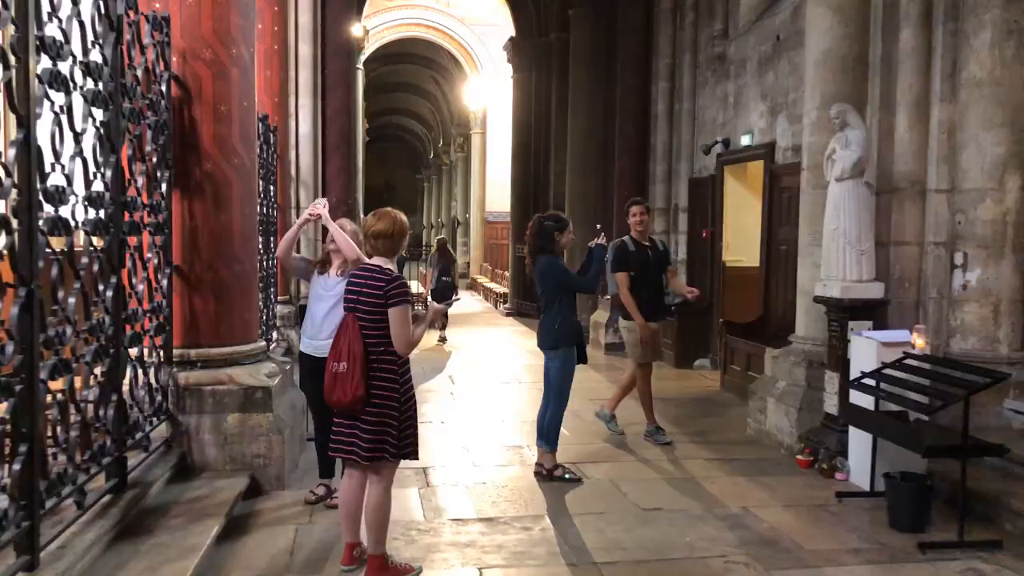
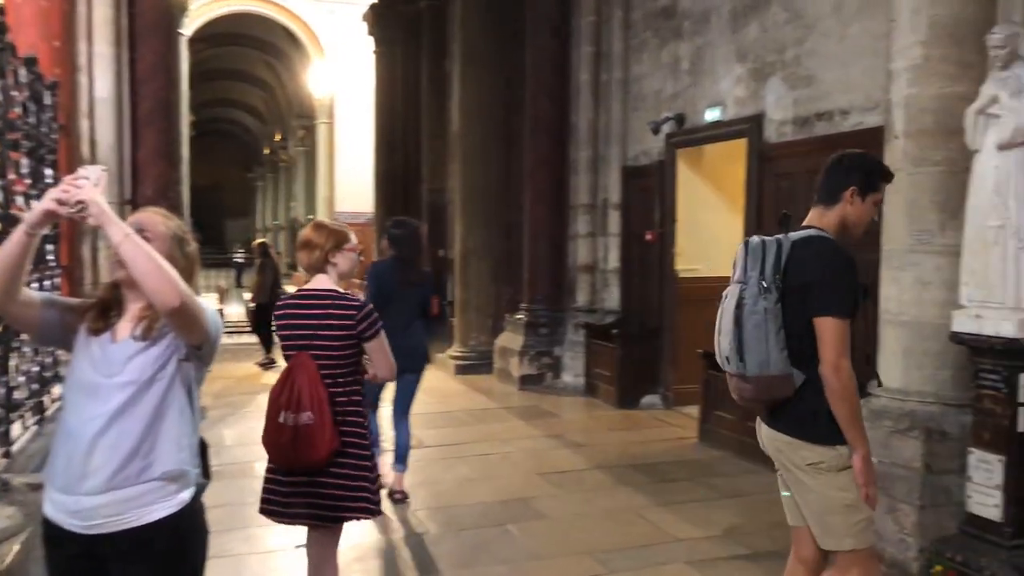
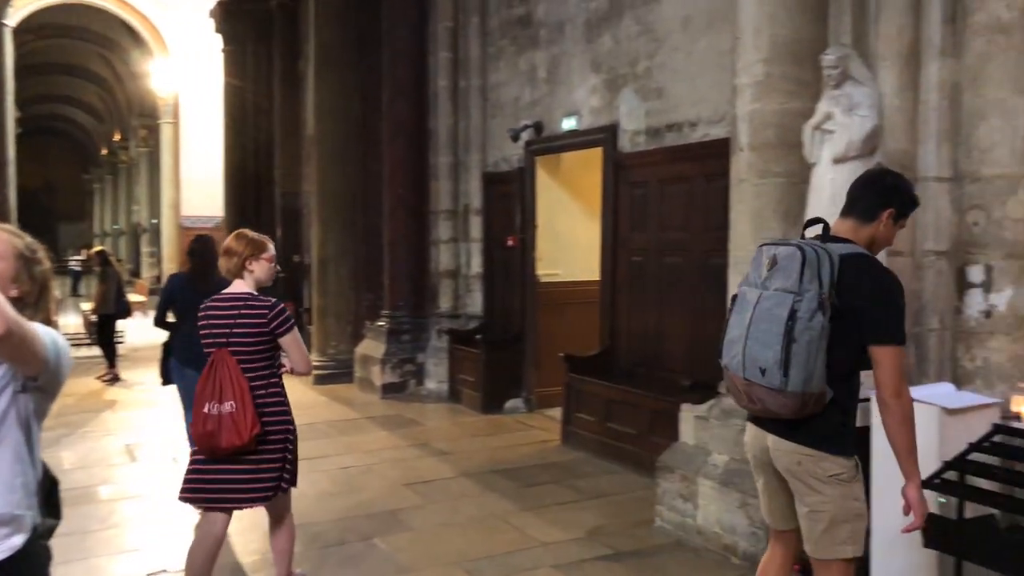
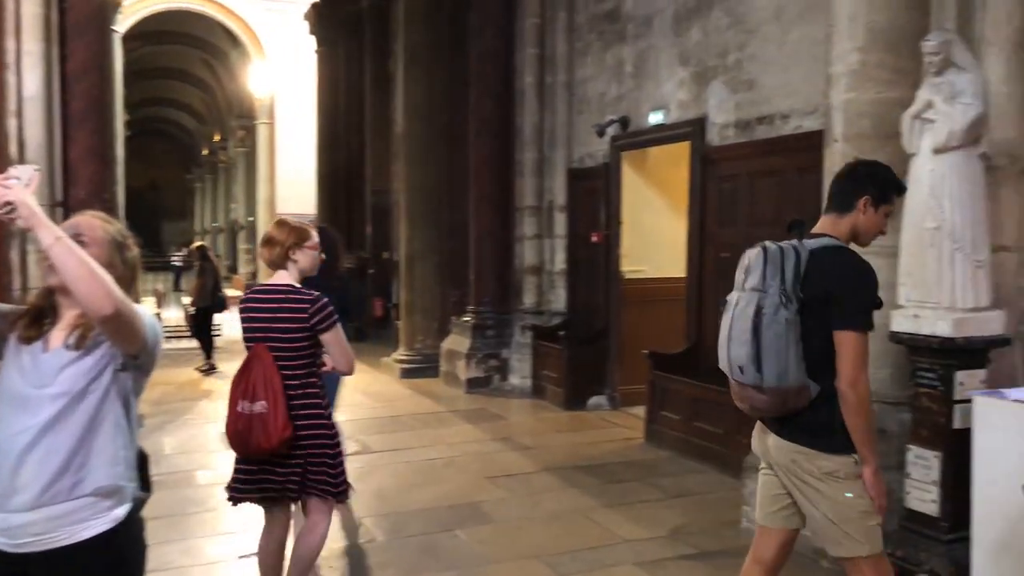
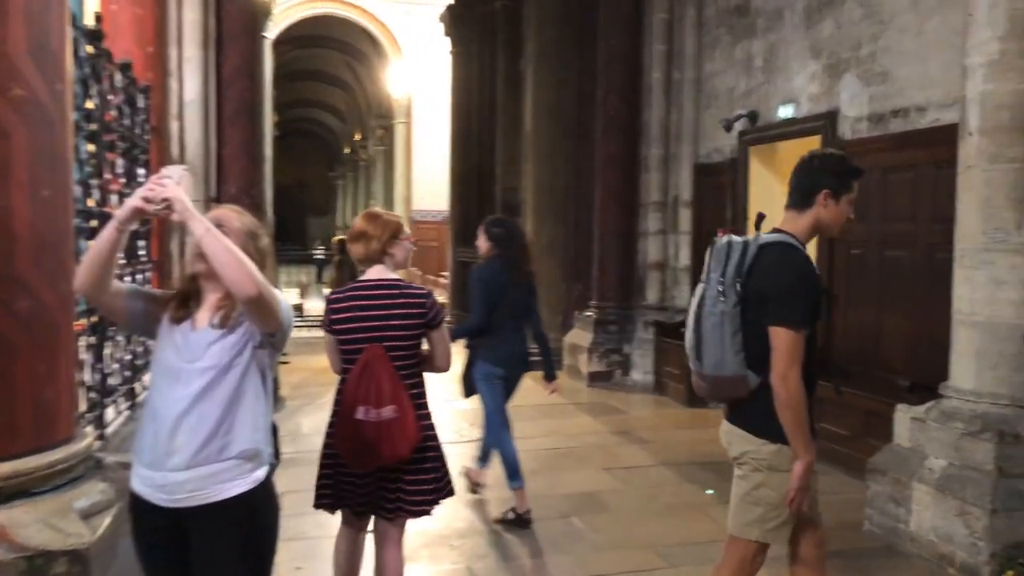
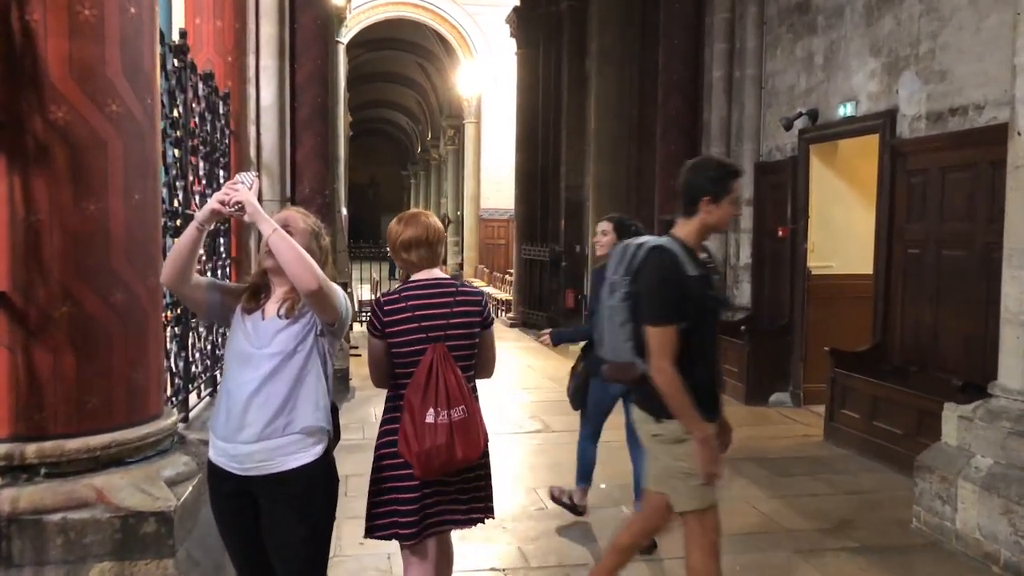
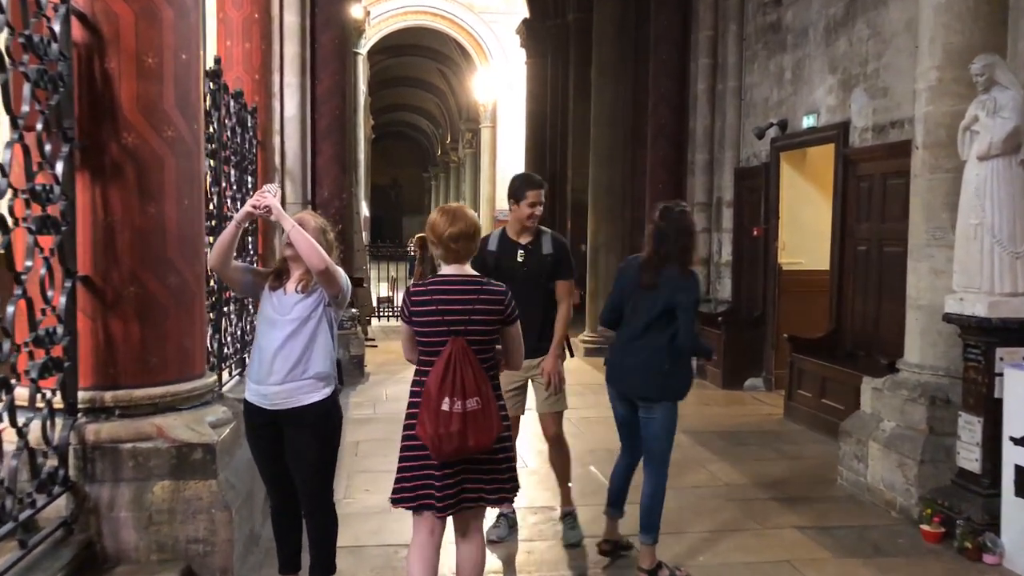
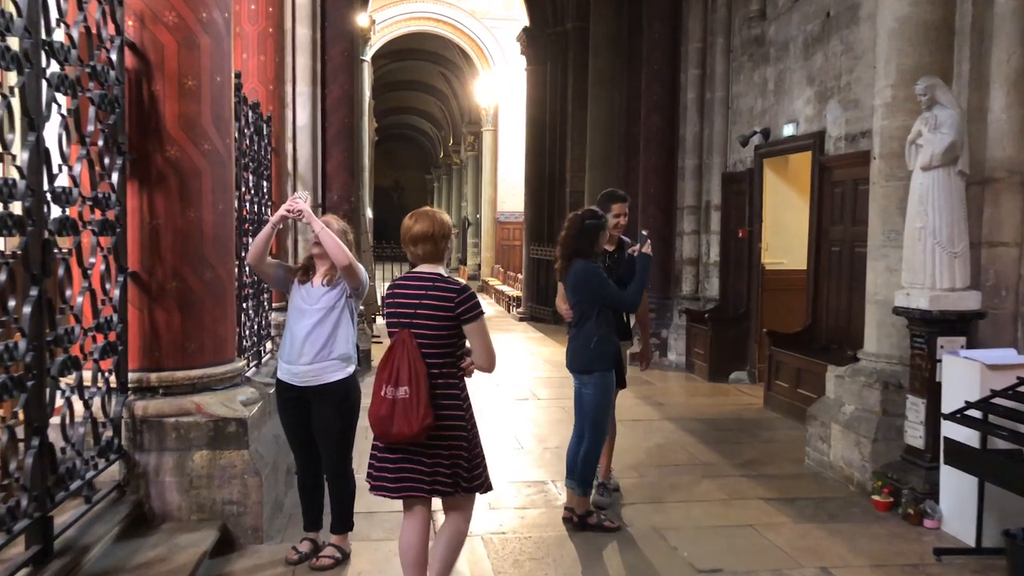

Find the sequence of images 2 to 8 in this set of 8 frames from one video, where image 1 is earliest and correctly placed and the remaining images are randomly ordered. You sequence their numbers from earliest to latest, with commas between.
8, 7, 6, 5, 2, 4, 3
